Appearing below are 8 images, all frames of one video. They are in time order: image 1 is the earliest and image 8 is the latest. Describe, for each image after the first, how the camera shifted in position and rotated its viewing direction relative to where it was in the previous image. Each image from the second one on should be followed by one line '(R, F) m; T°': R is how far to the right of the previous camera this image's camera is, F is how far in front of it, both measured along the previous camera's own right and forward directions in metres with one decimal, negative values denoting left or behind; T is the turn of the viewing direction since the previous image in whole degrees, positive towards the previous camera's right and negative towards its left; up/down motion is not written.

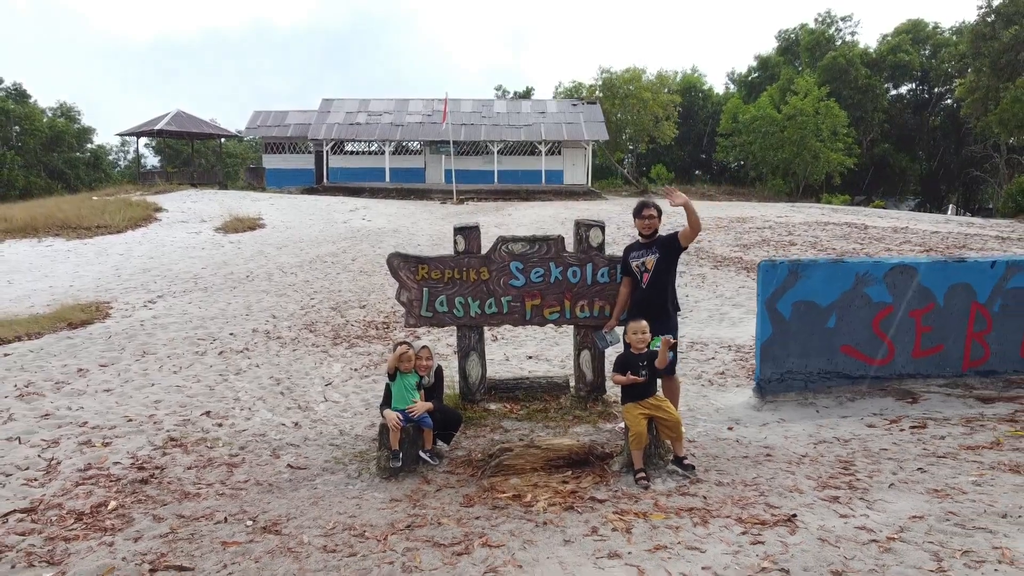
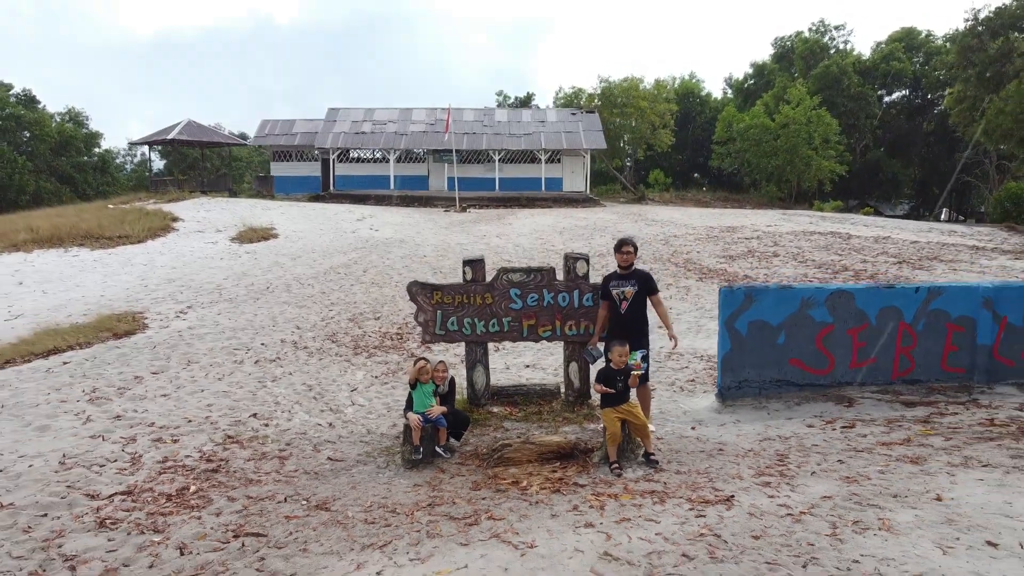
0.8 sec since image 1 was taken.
(0.0, -0.6) m; 0°
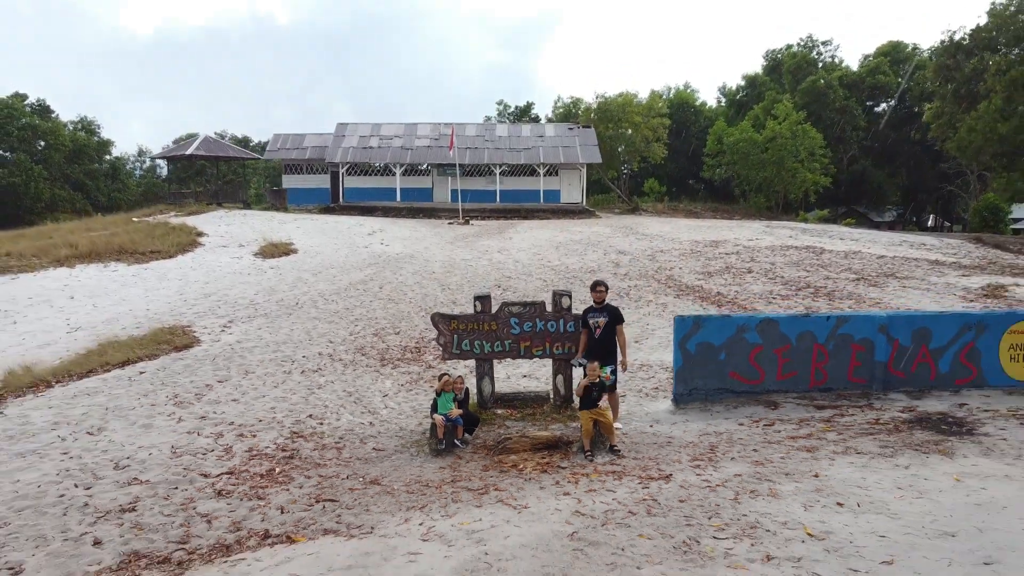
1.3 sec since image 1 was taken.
(0.0, -1.1) m; 0°
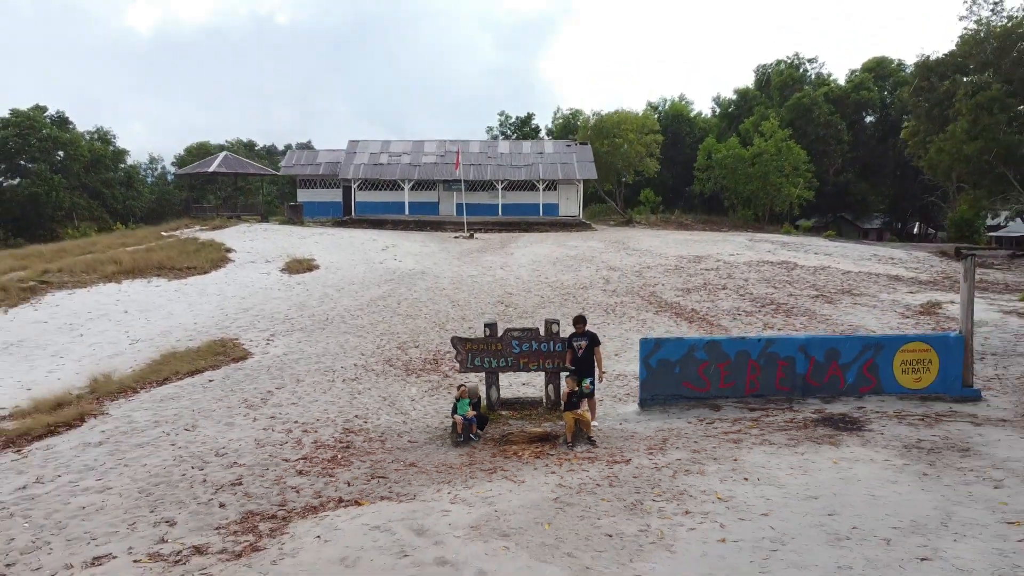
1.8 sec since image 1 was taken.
(0.0, -1.4) m; 0°
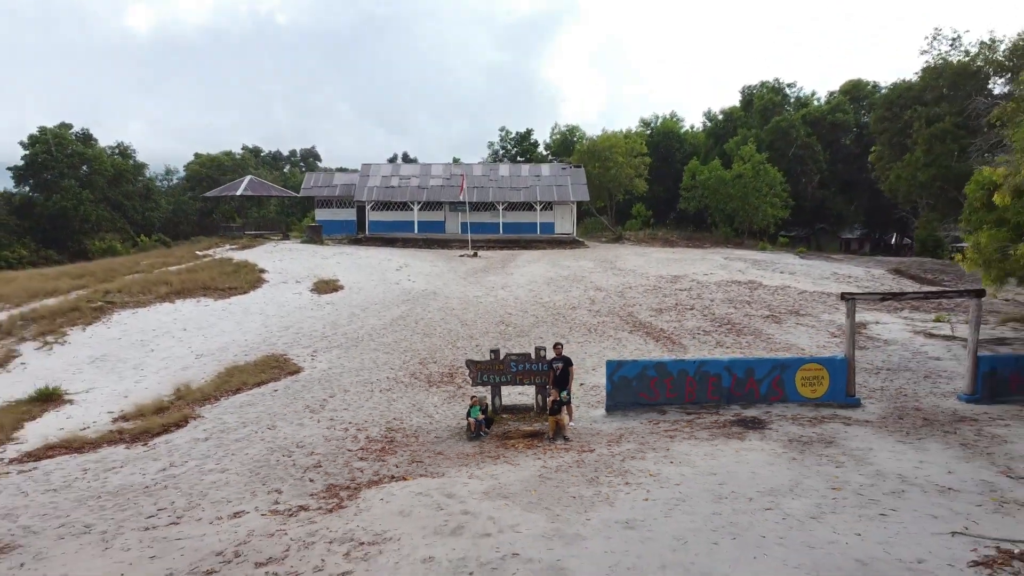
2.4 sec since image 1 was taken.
(0.0, -2.1) m; 0°
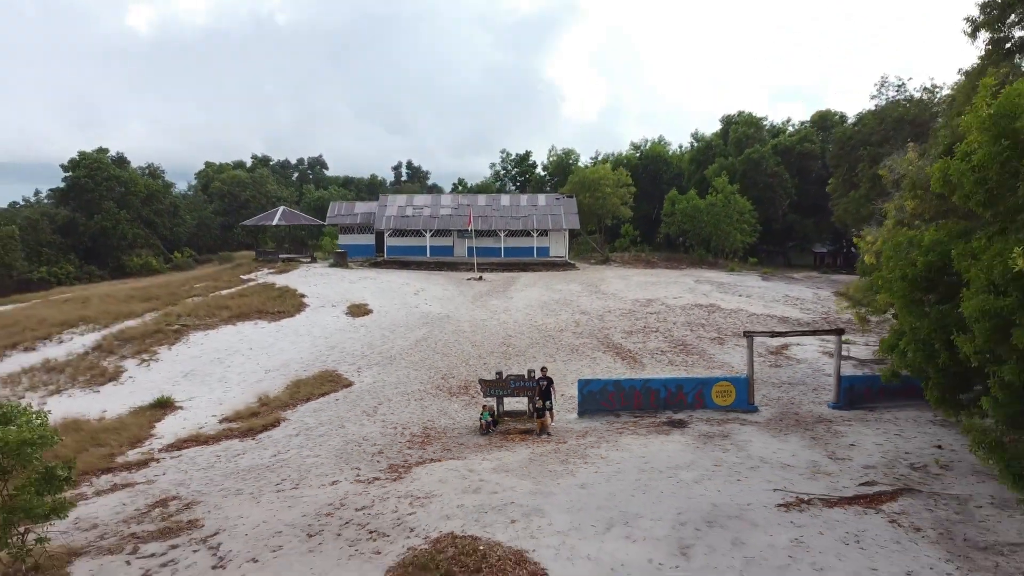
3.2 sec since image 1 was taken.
(0.0, -3.5) m; 0°
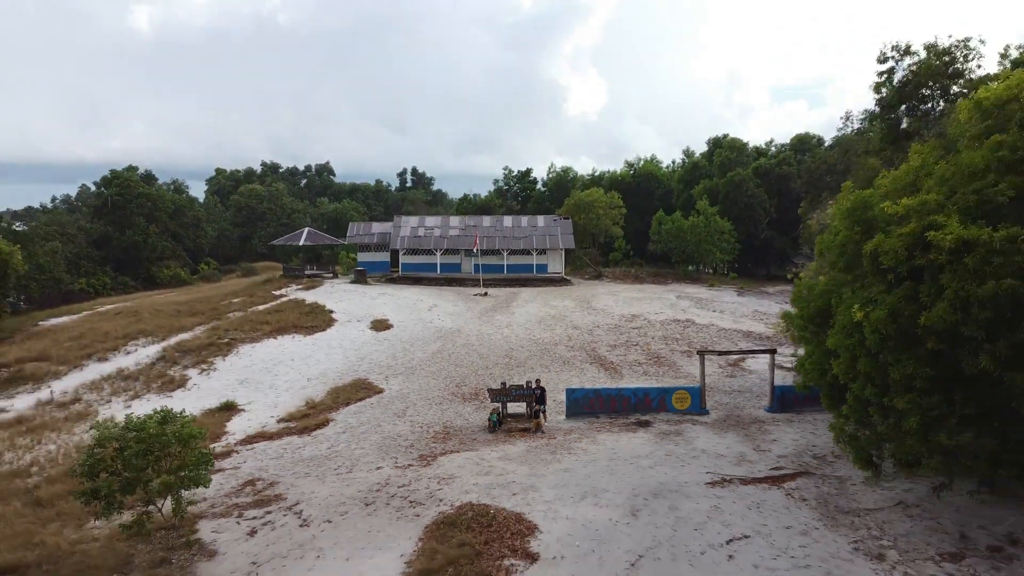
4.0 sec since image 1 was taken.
(0.0, -3.1) m; 0°
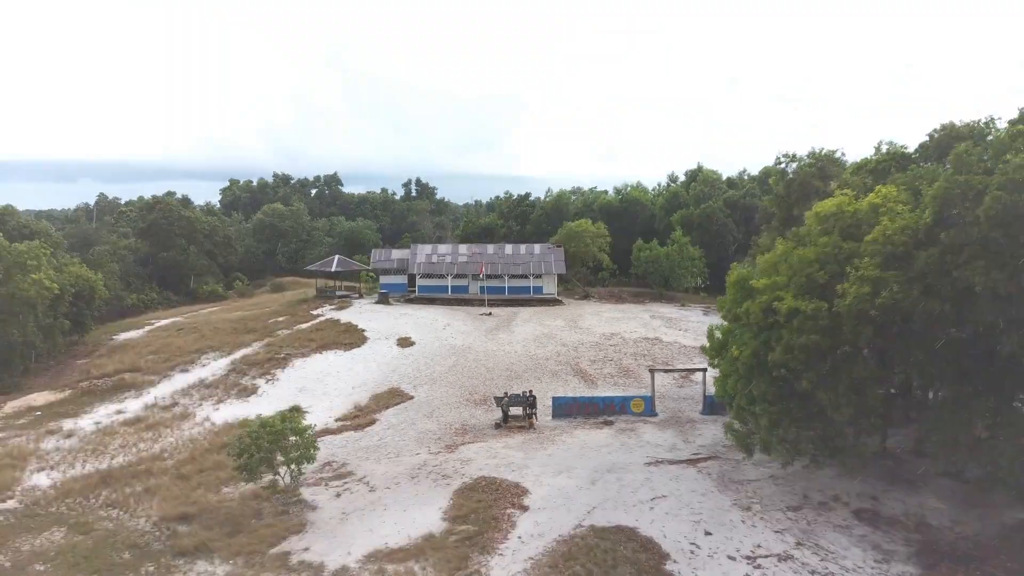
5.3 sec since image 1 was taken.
(0.0, -5.3) m; 0°
